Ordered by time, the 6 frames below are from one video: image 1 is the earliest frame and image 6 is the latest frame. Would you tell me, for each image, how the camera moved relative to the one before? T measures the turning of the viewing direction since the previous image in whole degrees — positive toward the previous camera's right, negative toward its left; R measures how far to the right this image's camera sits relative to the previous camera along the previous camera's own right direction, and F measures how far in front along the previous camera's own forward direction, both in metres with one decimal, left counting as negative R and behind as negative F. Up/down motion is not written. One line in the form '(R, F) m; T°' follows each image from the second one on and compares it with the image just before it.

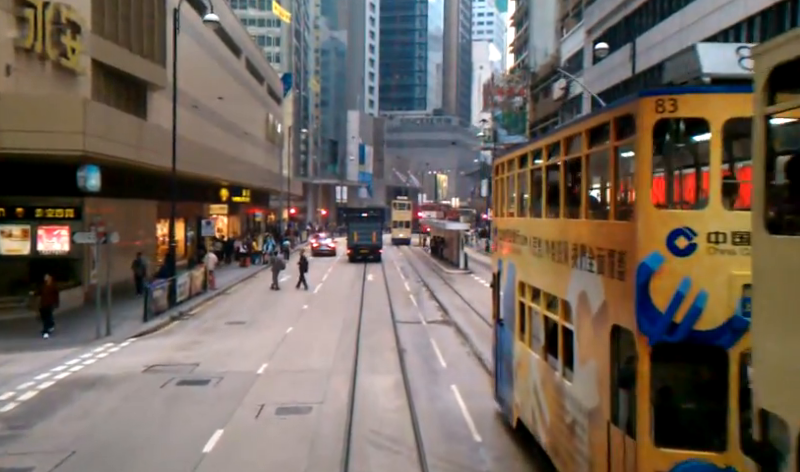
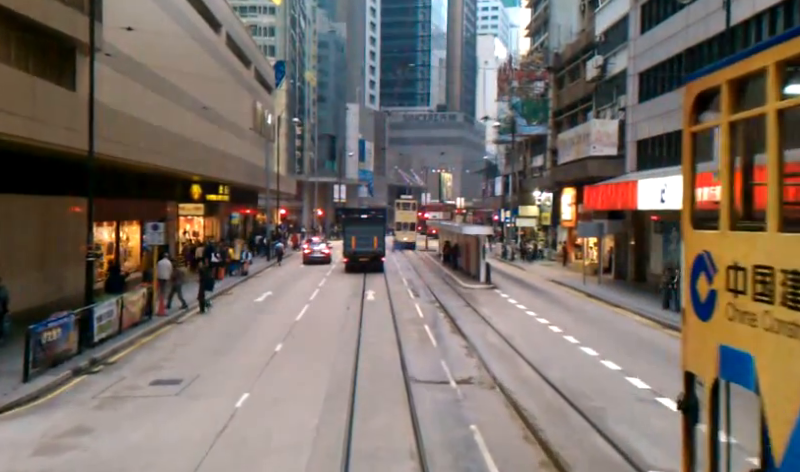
(-0.3, +8.0) m; 0°
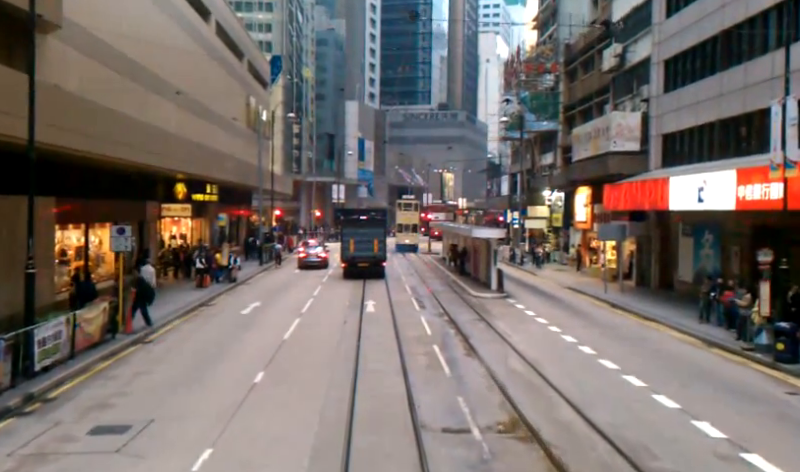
(-0.1, +3.3) m; 0°
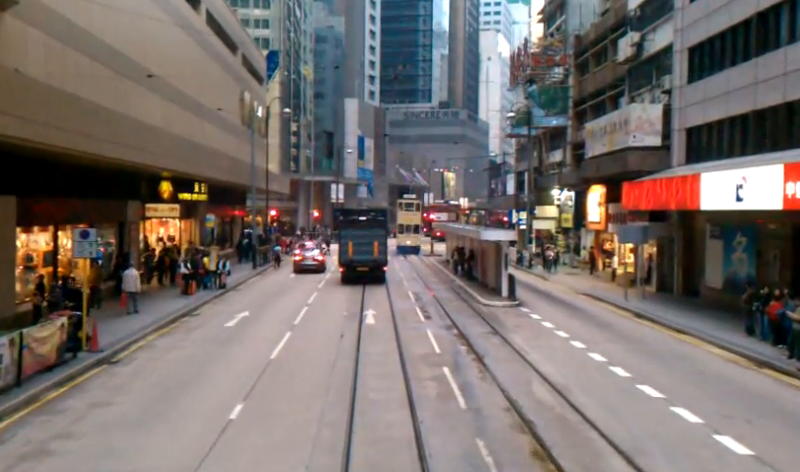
(-0.1, +2.6) m; 0°
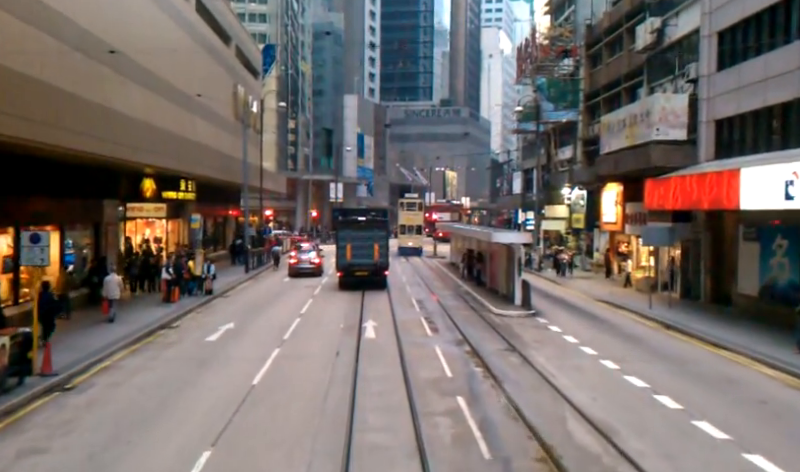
(-0.1, +2.7) m; 0°
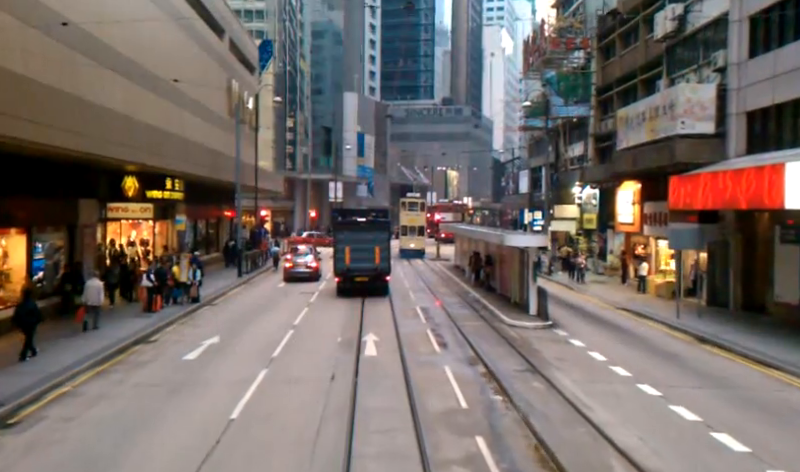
(-0.1, +2.4) m; 0°
